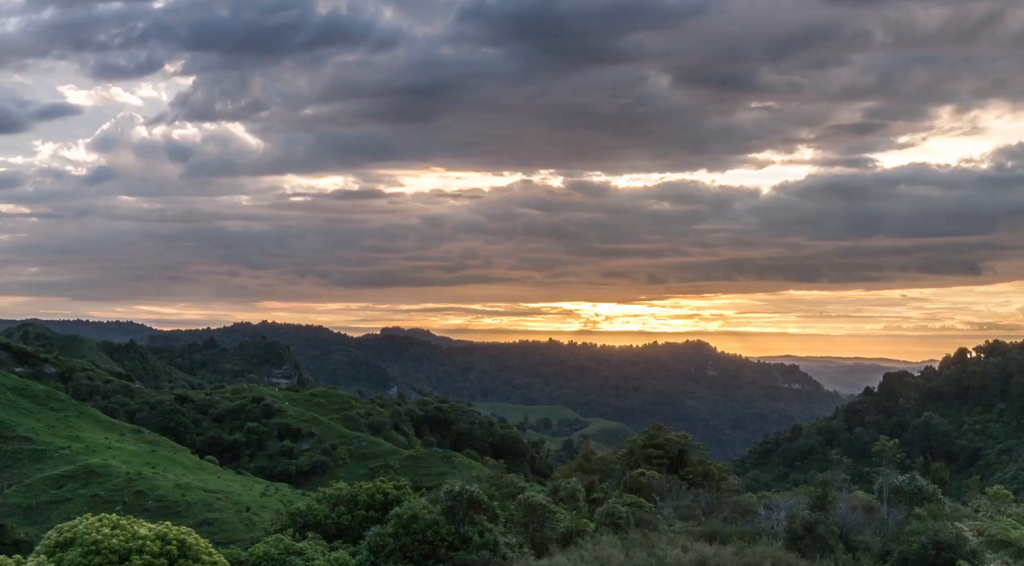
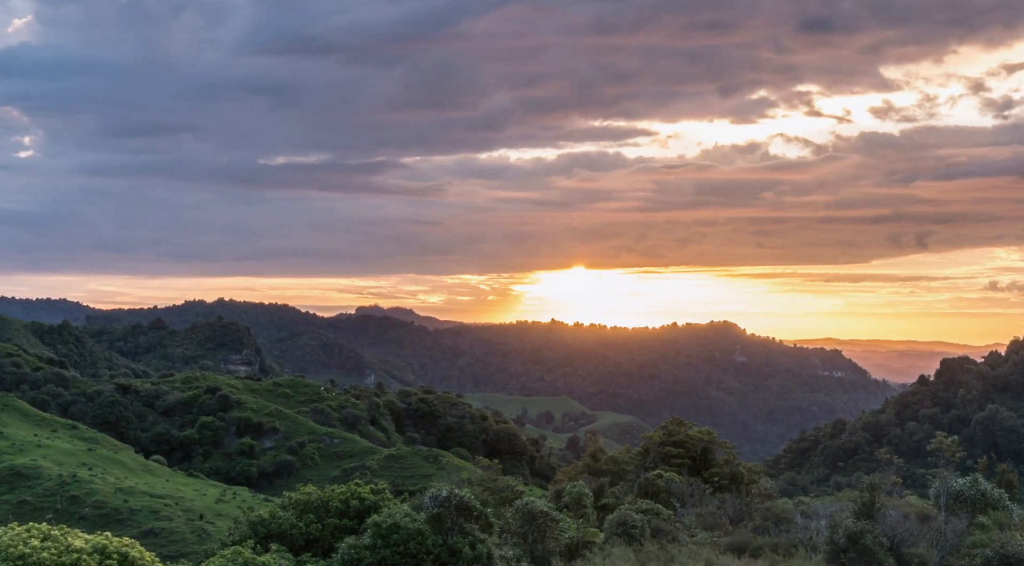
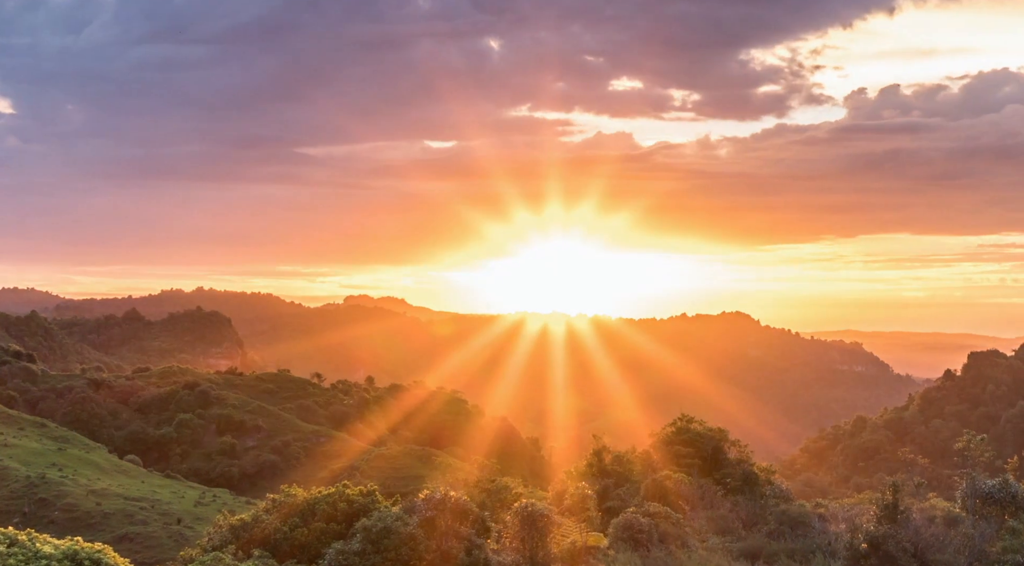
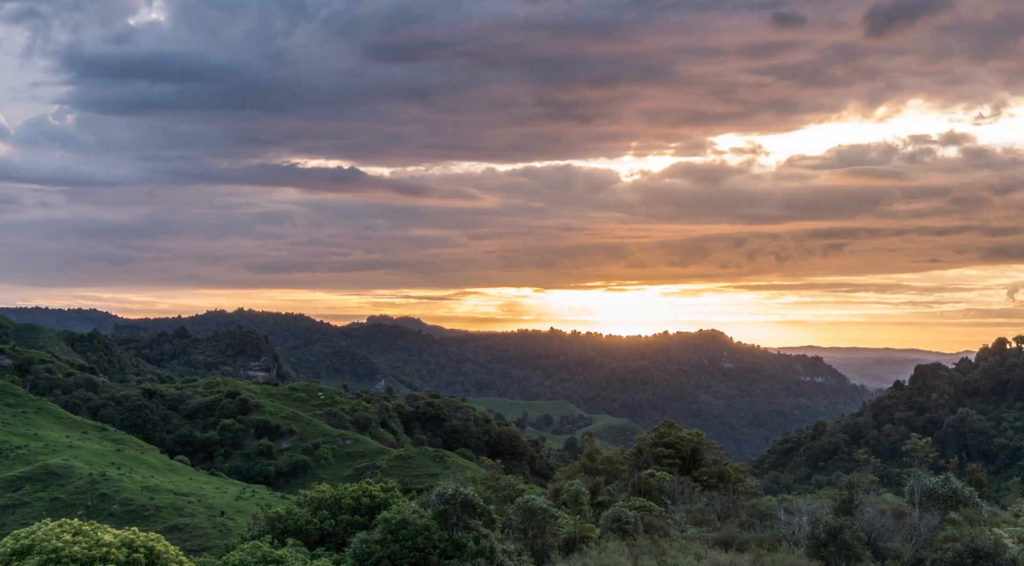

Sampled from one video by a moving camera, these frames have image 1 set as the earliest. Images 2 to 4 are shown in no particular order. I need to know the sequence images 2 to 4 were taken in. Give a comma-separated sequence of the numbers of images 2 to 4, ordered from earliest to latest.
4, 2, 3
